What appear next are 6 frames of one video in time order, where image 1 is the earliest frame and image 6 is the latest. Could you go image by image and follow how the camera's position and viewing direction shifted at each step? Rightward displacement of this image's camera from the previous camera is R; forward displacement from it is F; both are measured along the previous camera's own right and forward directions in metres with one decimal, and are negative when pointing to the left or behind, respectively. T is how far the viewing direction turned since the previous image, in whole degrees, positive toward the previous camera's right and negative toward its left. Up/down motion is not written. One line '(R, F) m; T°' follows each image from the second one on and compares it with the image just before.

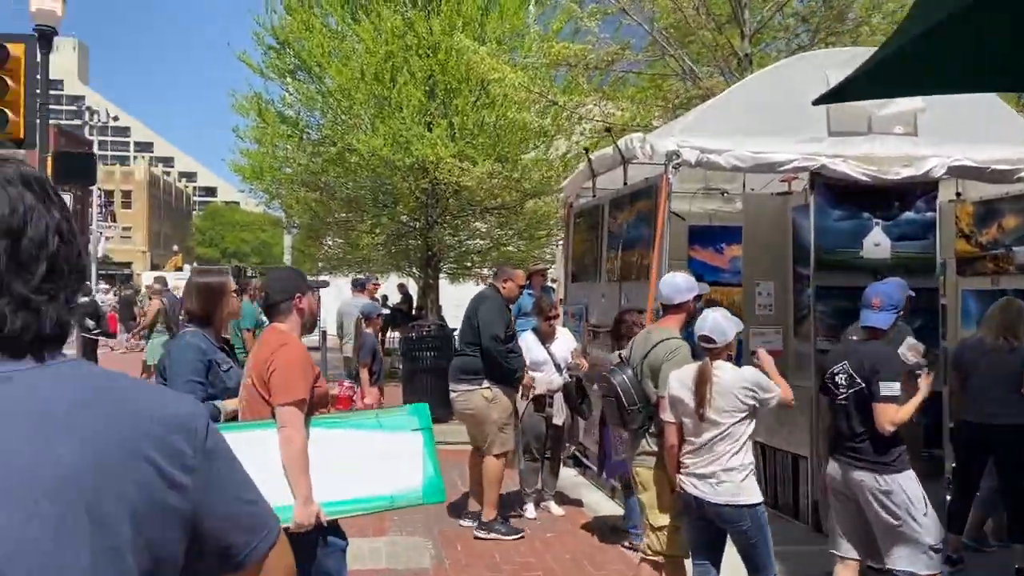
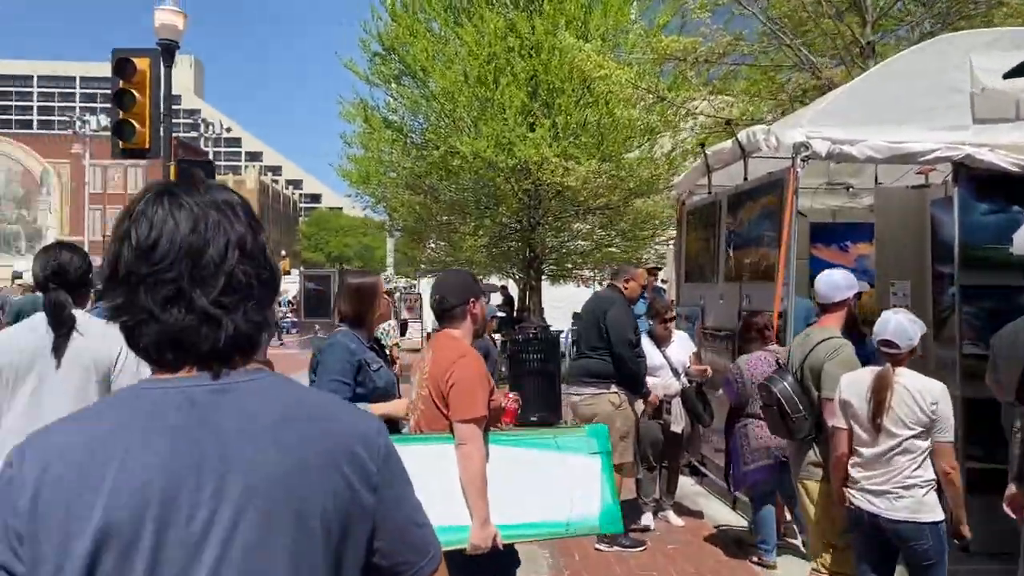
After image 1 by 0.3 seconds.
(-0.2, +0.2) m; -7°
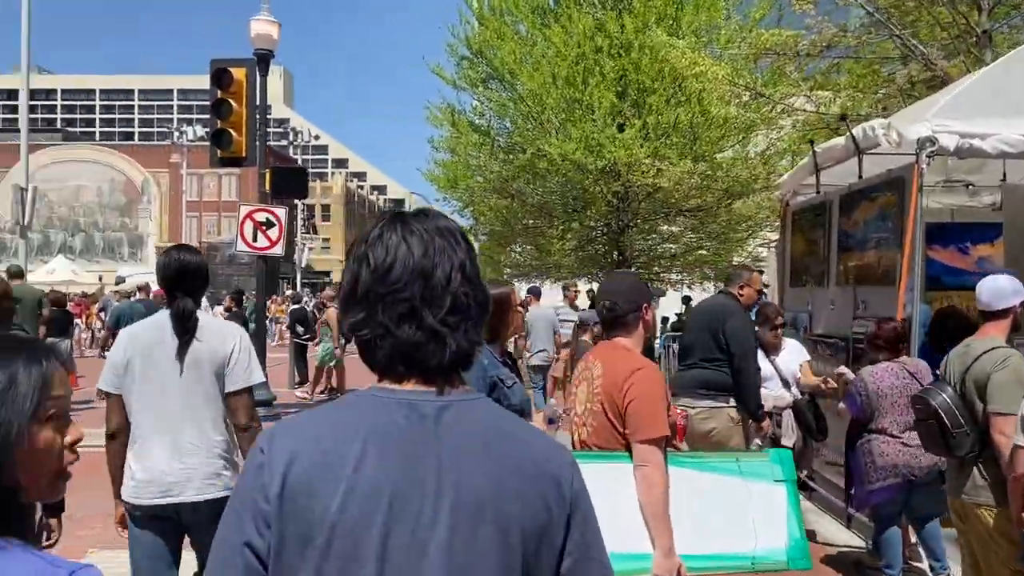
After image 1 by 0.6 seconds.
(-0.2, +0.2) m; -6°
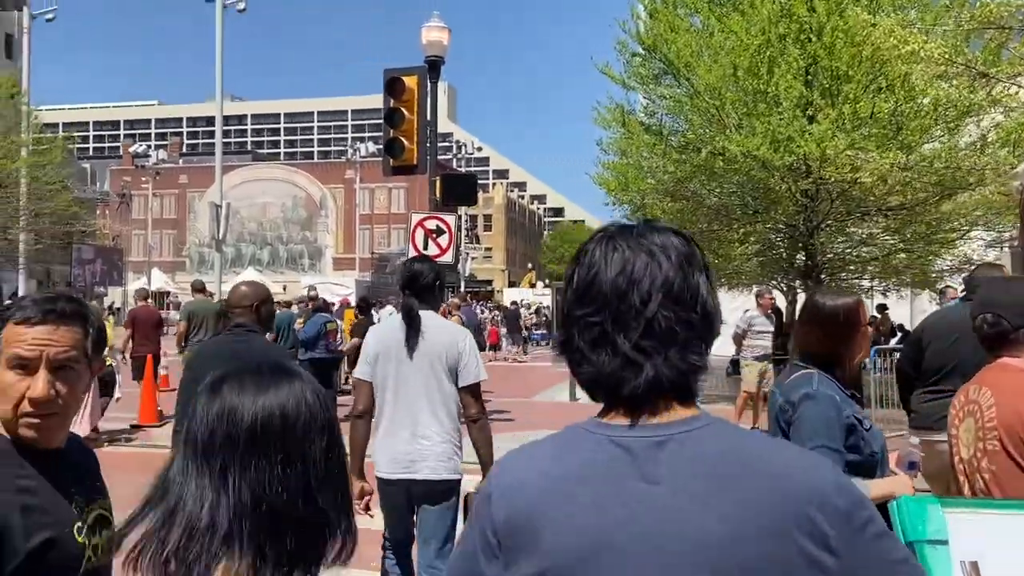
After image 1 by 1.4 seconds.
(-0.3, +0.6) m; -11°
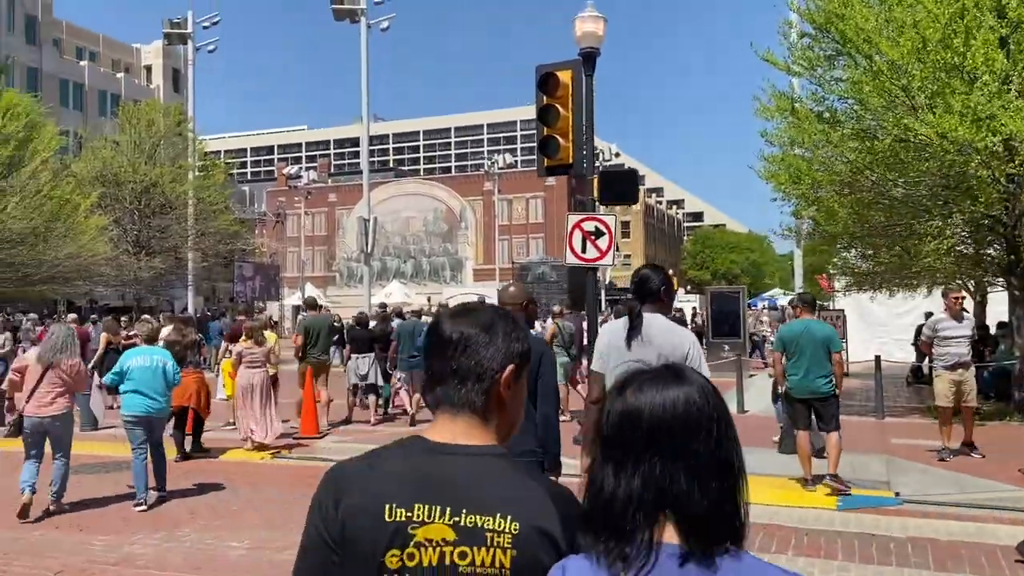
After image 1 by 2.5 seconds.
(-0.4, +0.6) m; -10°
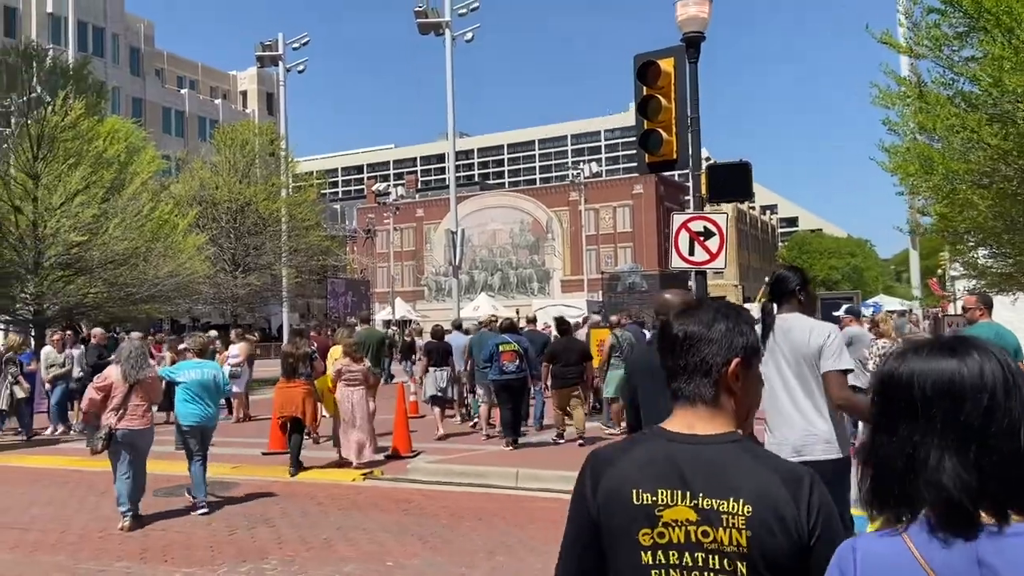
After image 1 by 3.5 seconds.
(-0.2, +0.7) m; -6°
